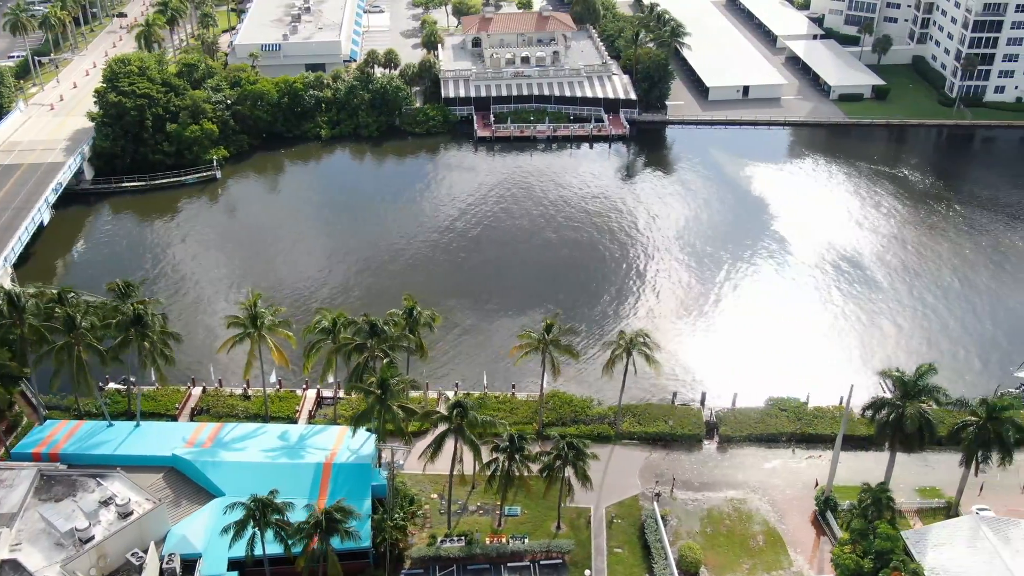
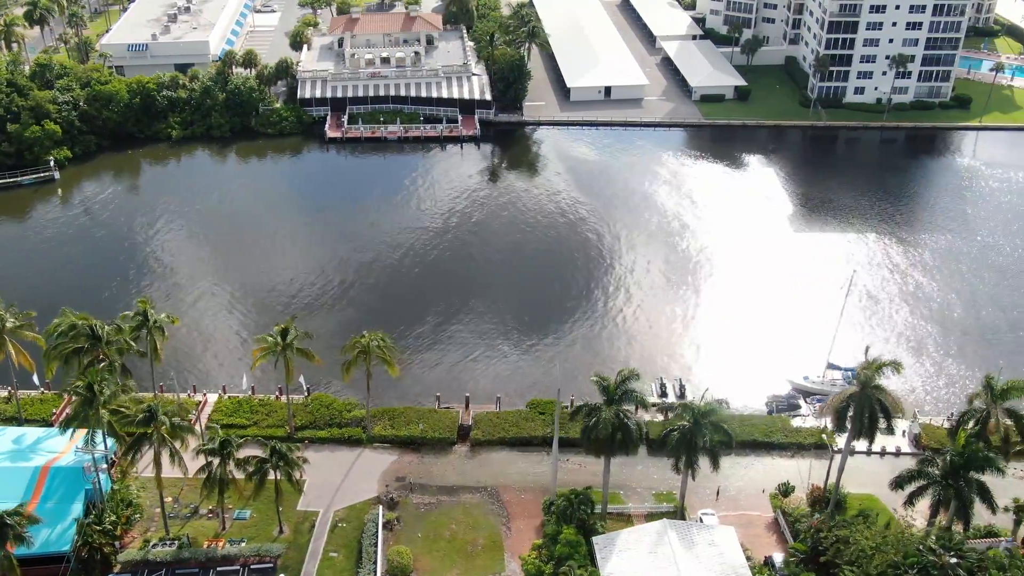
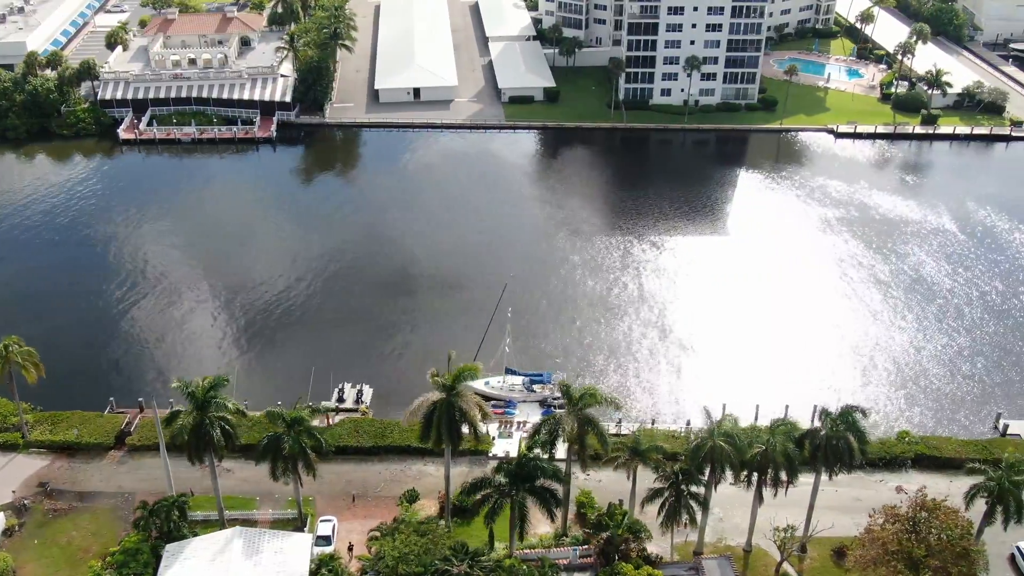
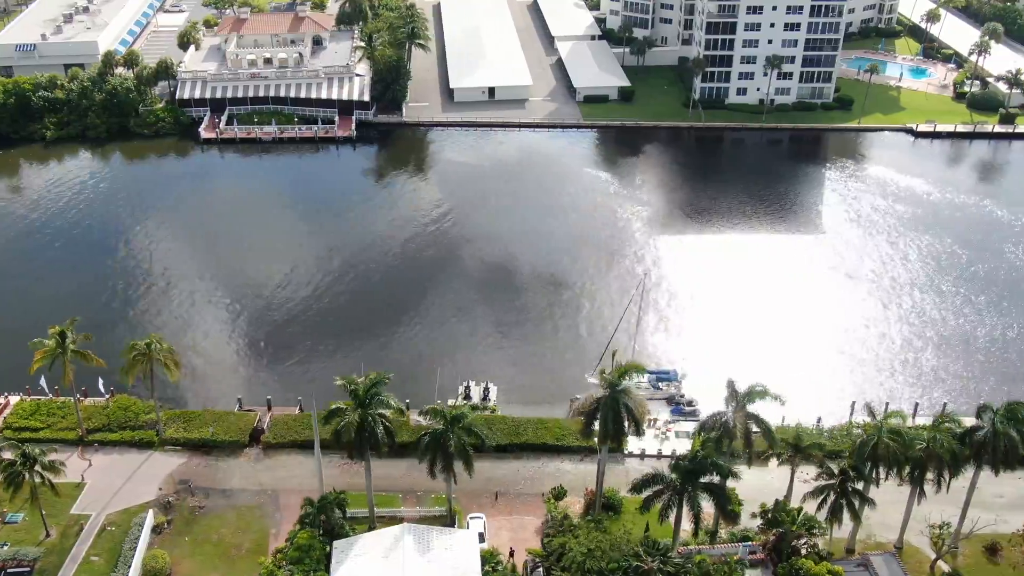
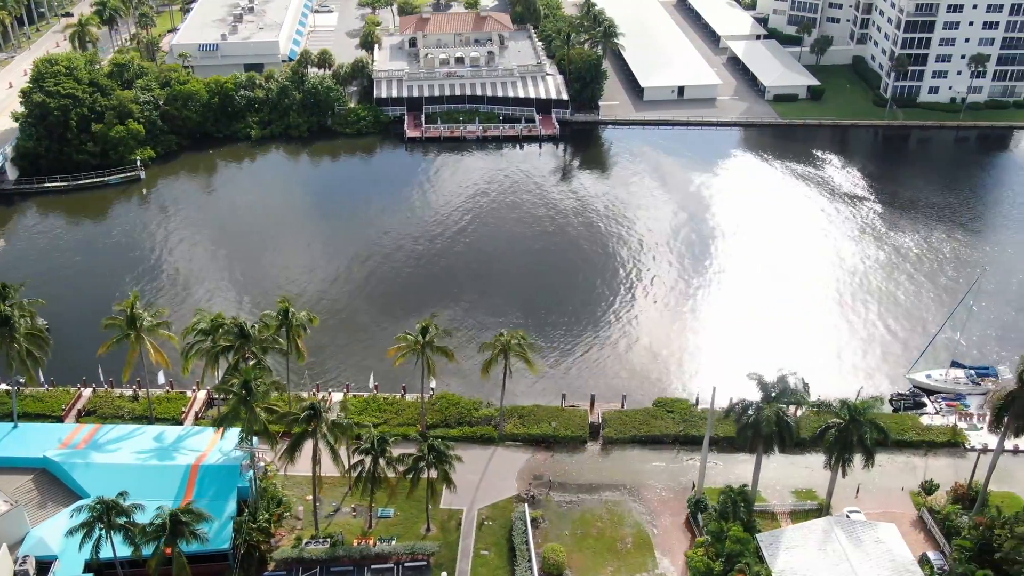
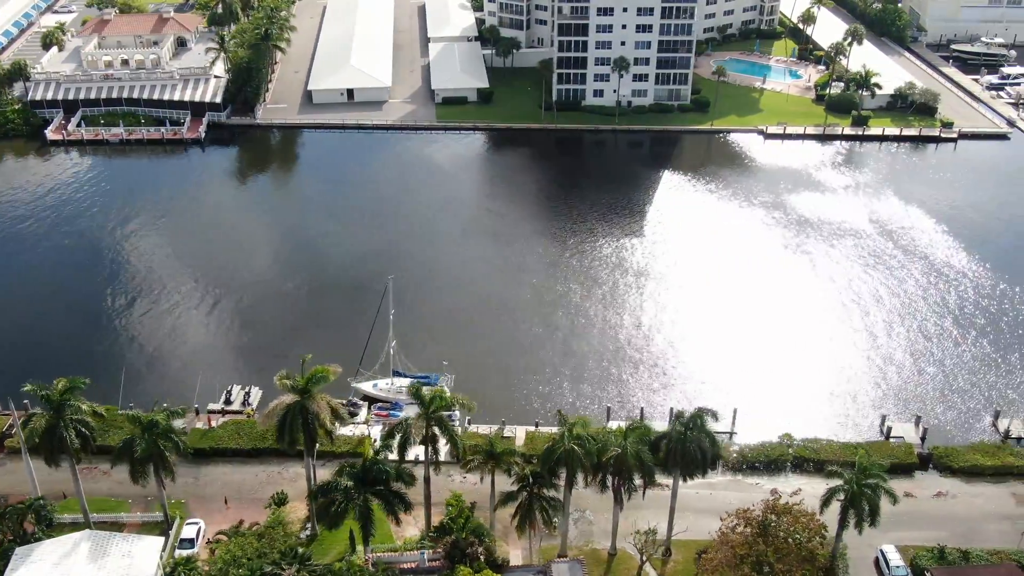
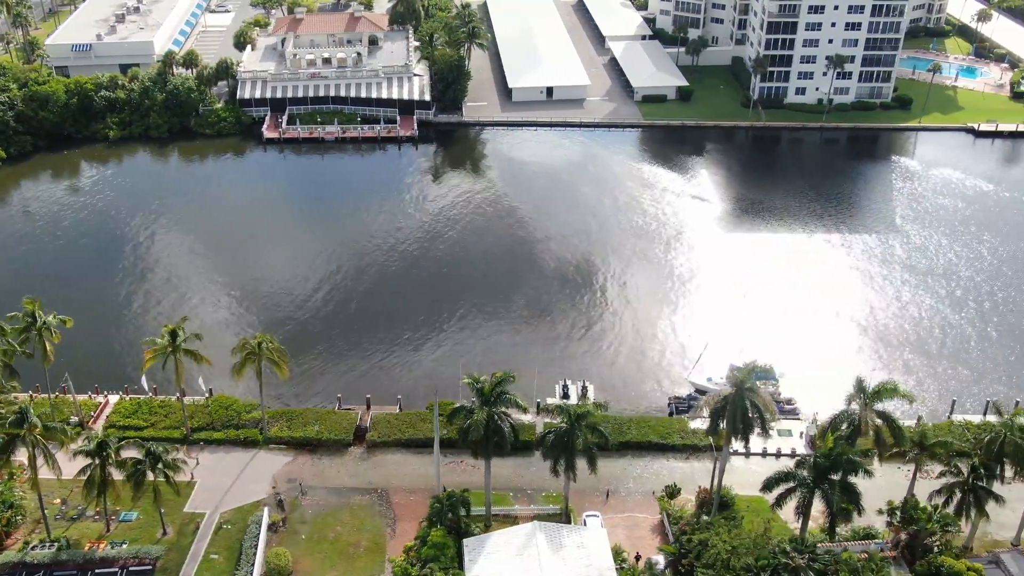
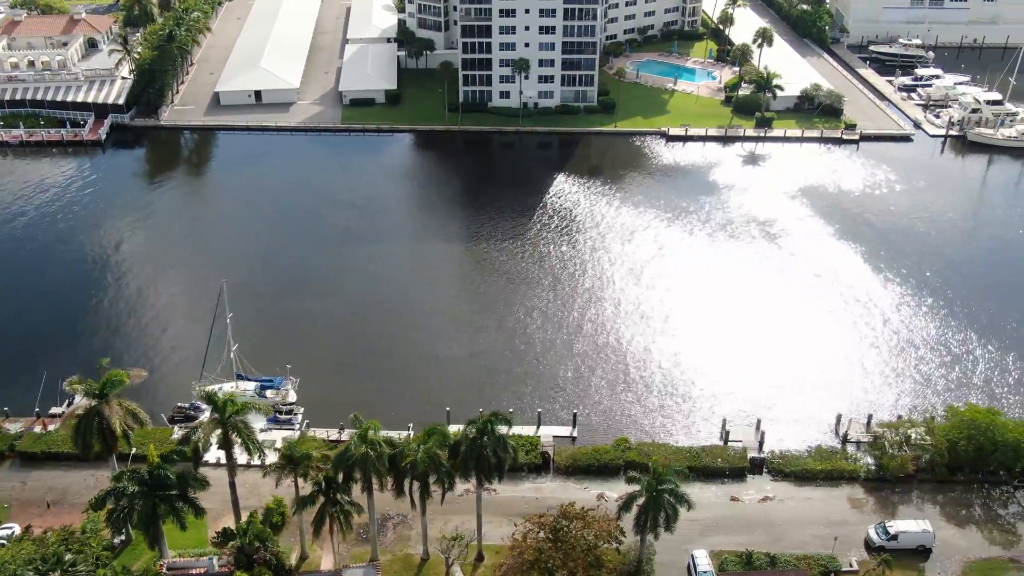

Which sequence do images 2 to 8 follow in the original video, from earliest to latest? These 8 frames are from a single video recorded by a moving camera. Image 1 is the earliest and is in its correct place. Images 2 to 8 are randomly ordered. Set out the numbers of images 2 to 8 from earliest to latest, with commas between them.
5, 2, 7, 4, 3, 6, 8
